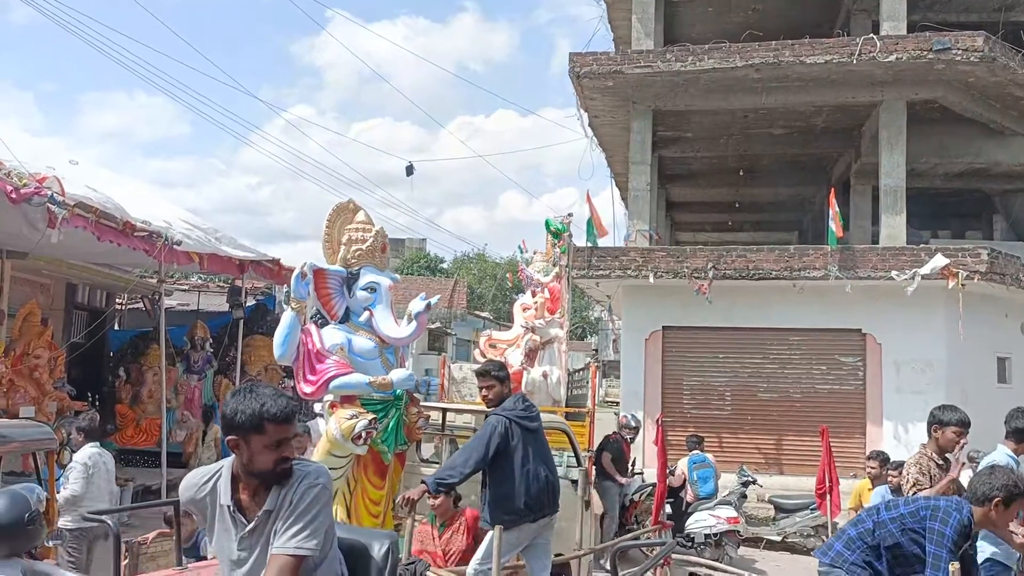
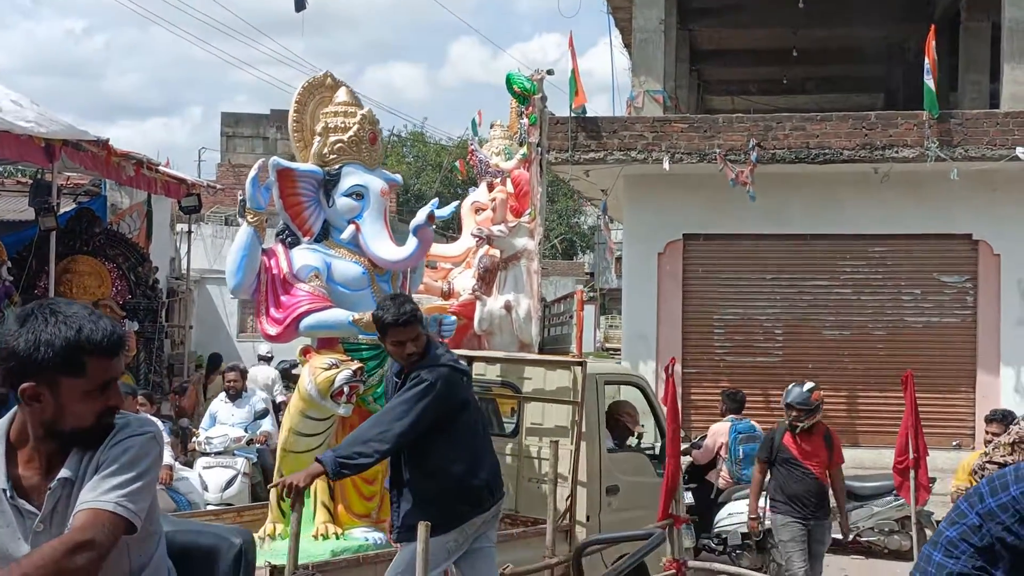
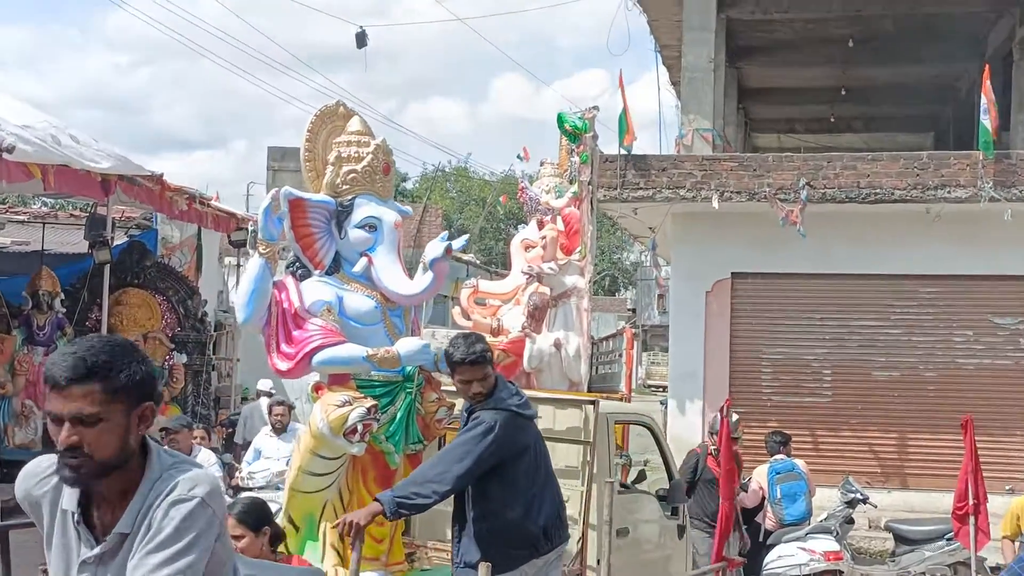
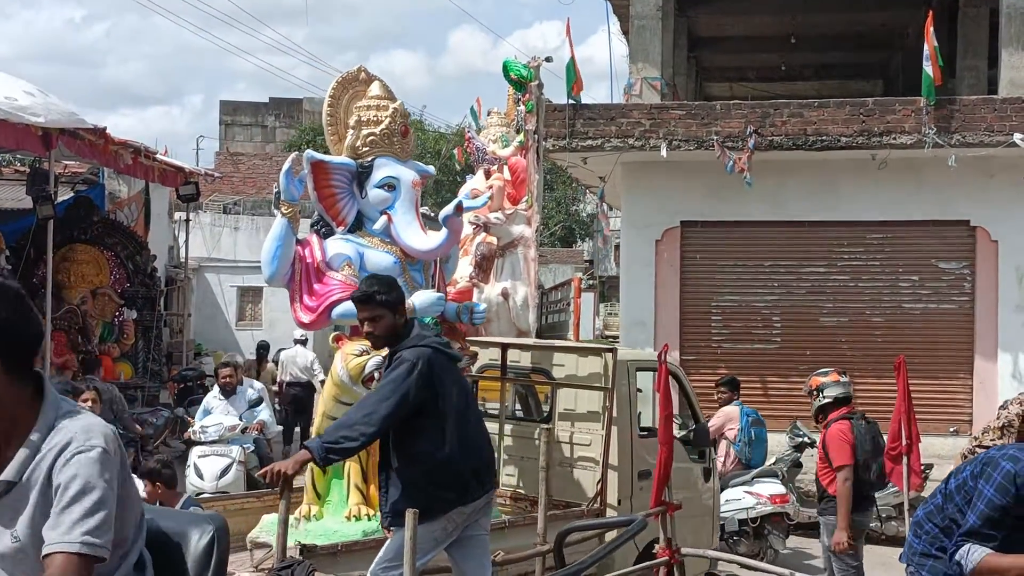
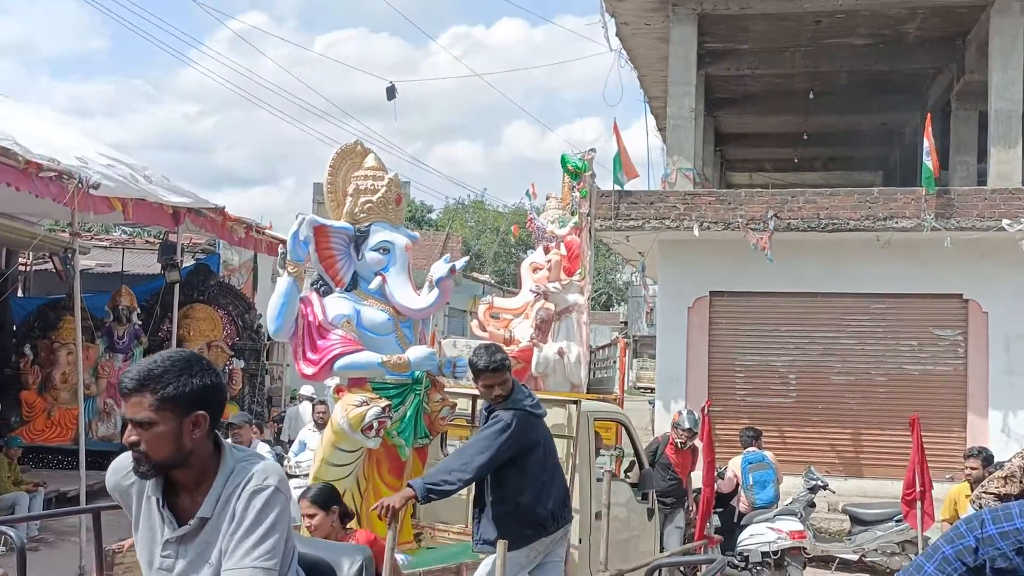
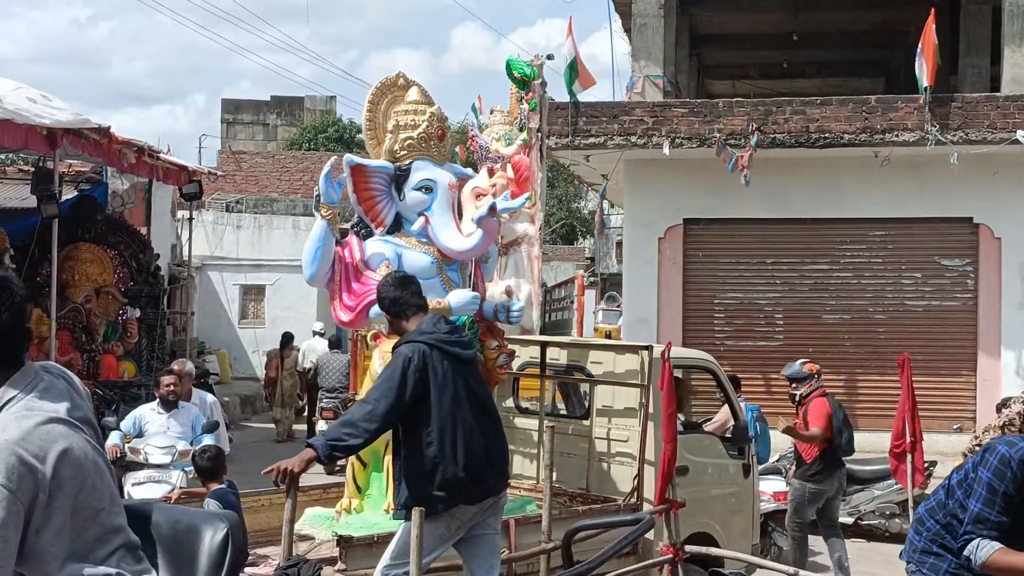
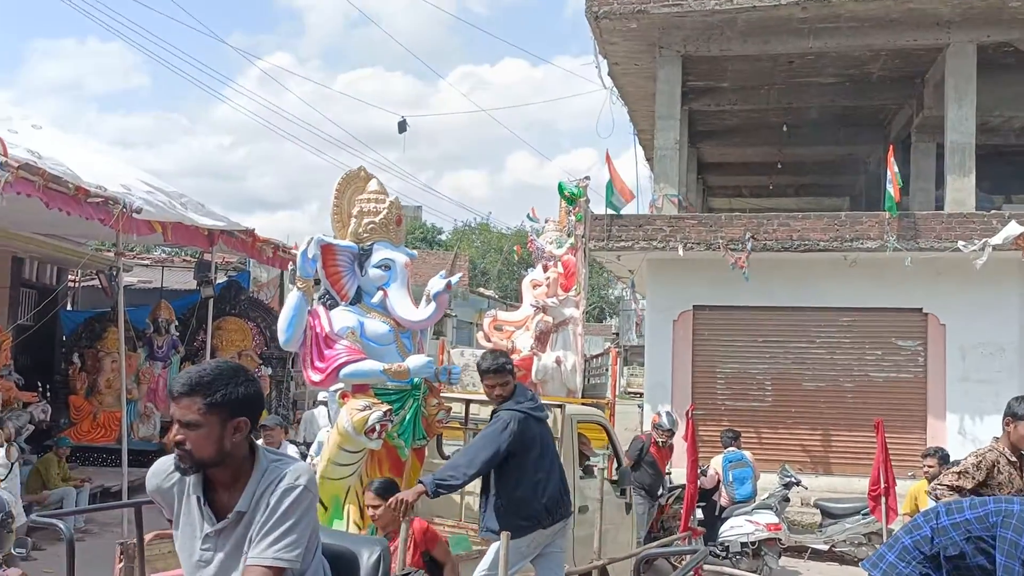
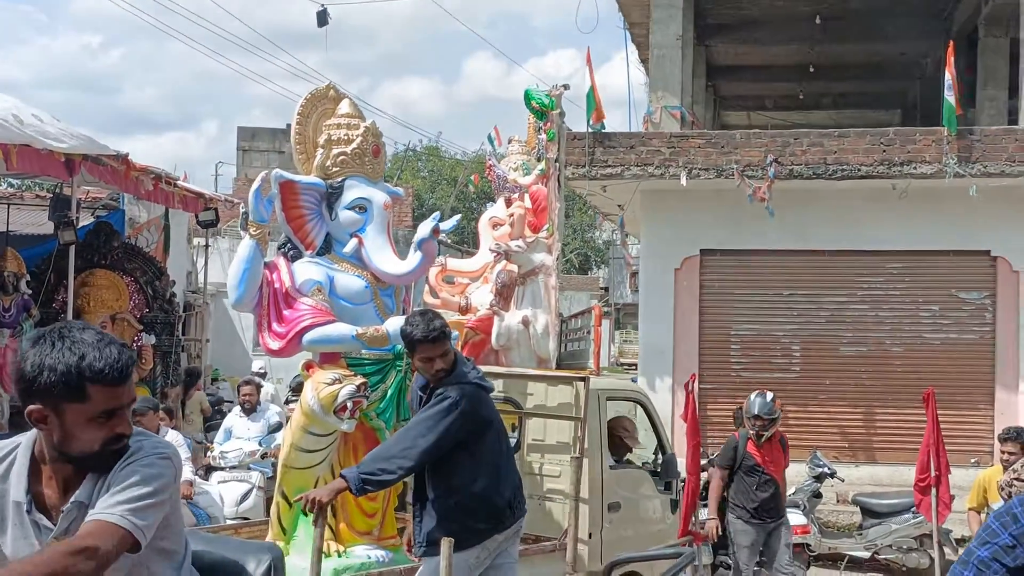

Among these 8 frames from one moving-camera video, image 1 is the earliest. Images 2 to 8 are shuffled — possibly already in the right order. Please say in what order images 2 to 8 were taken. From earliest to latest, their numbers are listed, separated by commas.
7, 5, 3, 8, 2, 4, 6
